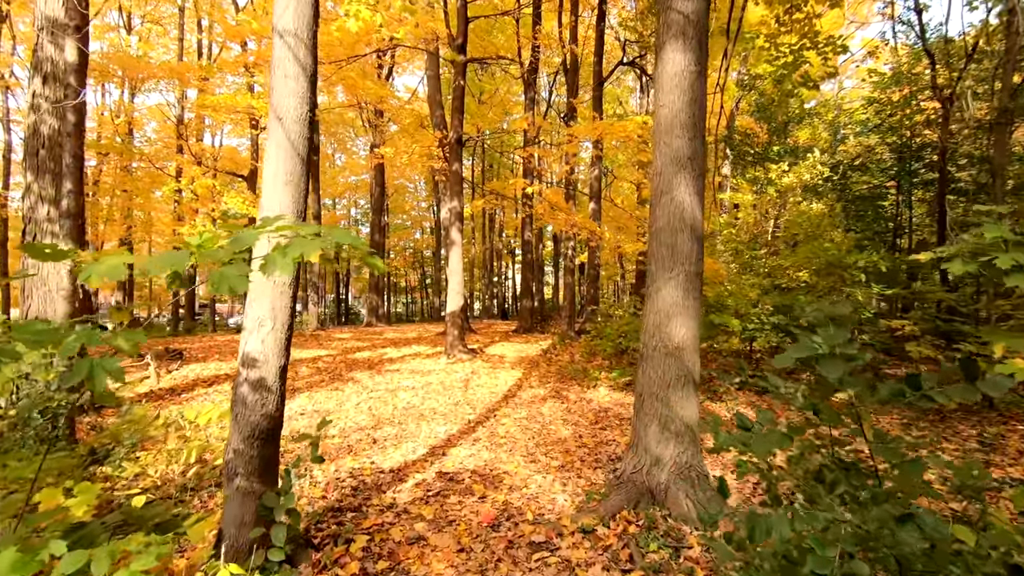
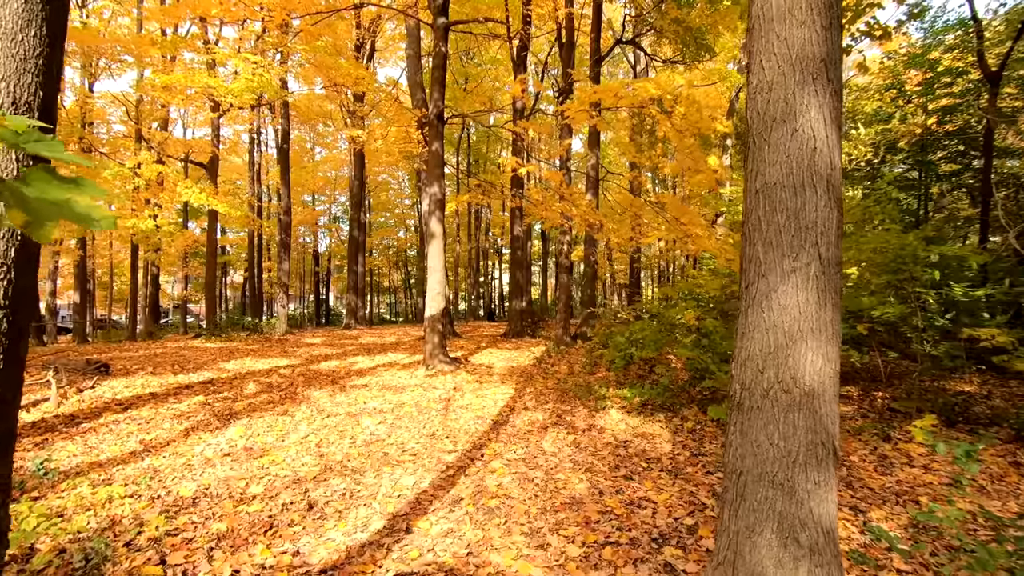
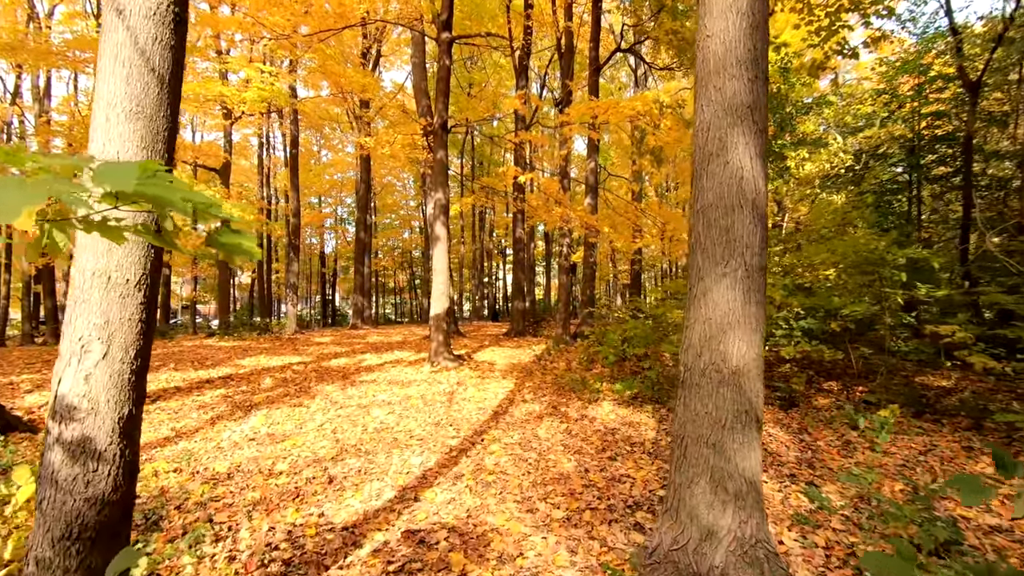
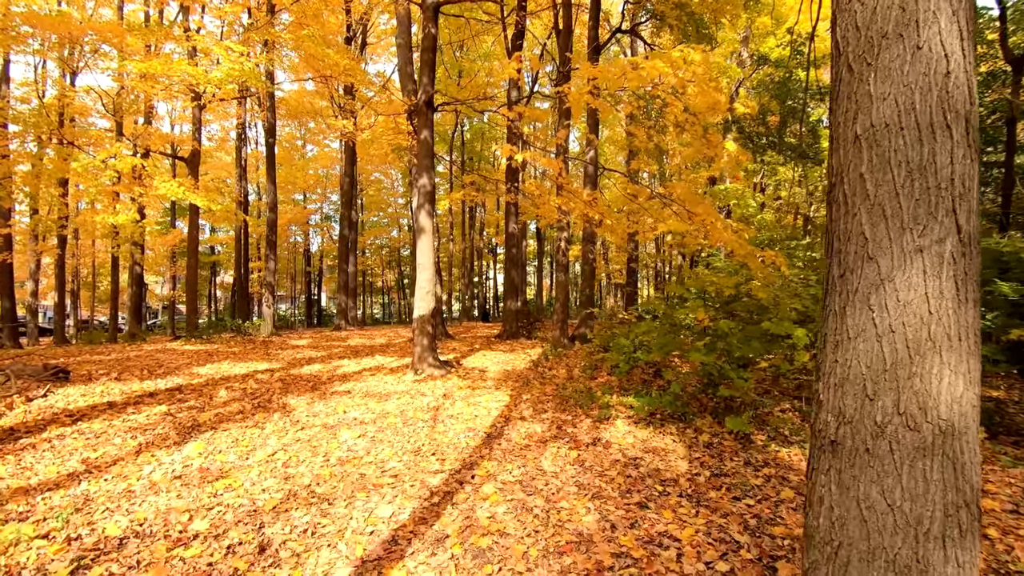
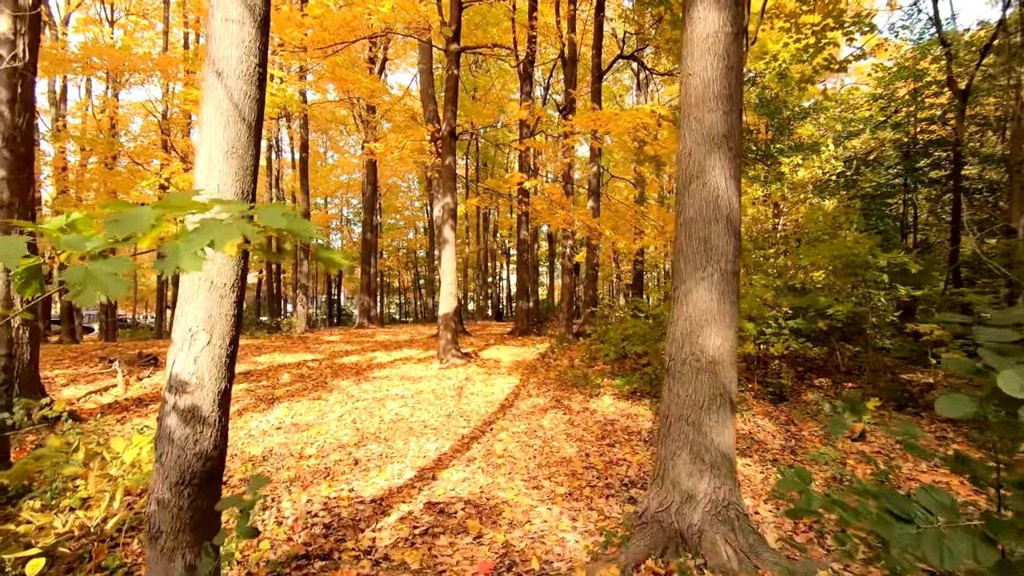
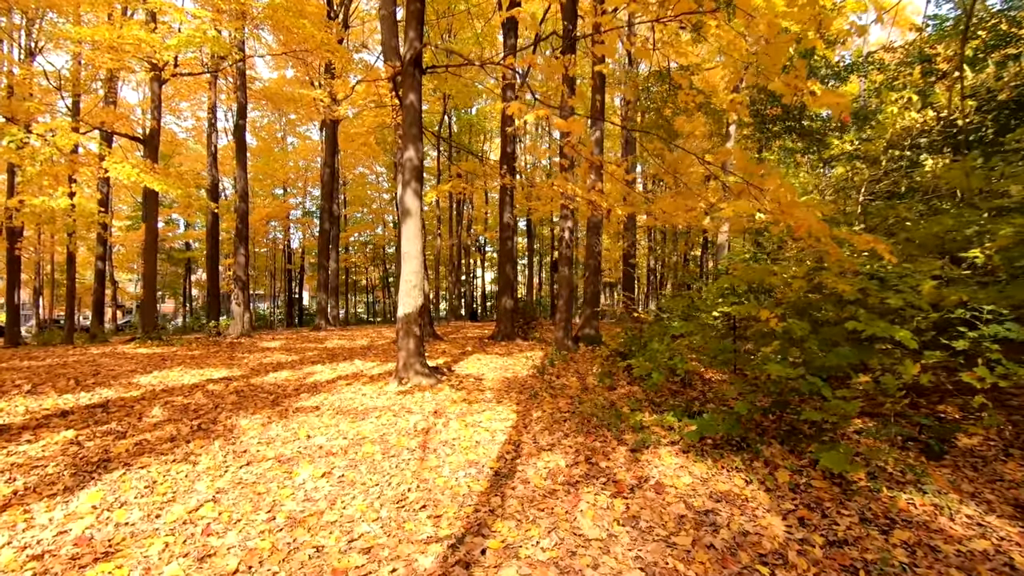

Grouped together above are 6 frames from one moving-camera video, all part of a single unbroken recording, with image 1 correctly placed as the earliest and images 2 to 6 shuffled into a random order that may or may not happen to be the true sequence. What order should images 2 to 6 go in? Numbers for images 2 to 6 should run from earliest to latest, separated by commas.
5, 3, 2, 4, 6
